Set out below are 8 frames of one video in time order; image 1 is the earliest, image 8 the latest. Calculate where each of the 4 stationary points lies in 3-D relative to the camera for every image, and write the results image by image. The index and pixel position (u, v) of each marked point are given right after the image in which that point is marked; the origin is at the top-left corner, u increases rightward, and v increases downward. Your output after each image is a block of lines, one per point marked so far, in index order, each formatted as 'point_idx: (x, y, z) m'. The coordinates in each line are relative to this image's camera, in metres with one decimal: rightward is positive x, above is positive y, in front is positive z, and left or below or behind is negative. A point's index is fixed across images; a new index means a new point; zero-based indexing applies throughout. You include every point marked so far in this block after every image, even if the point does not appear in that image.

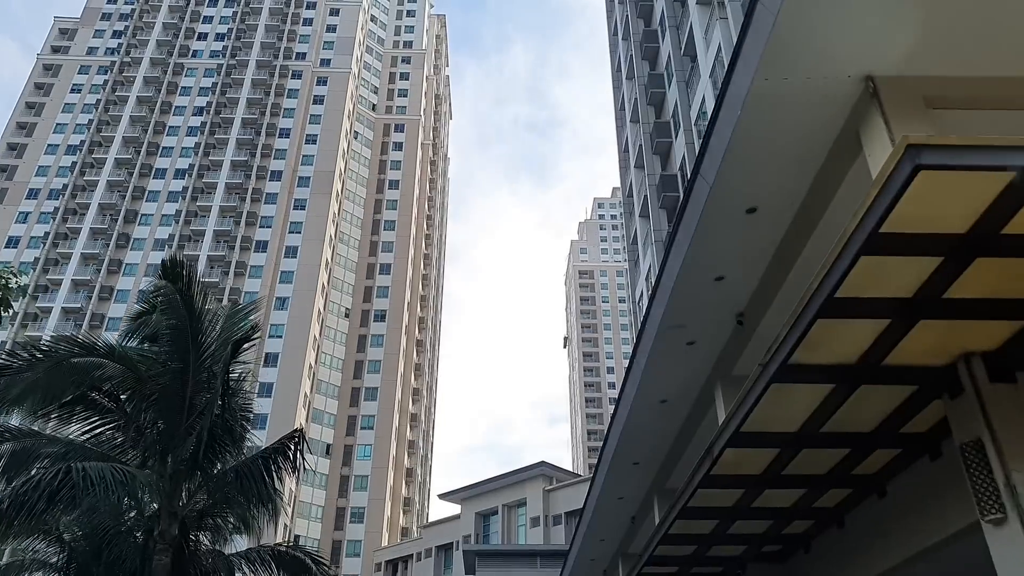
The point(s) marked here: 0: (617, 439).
0: (+2.0, -2.9, +14.4) m
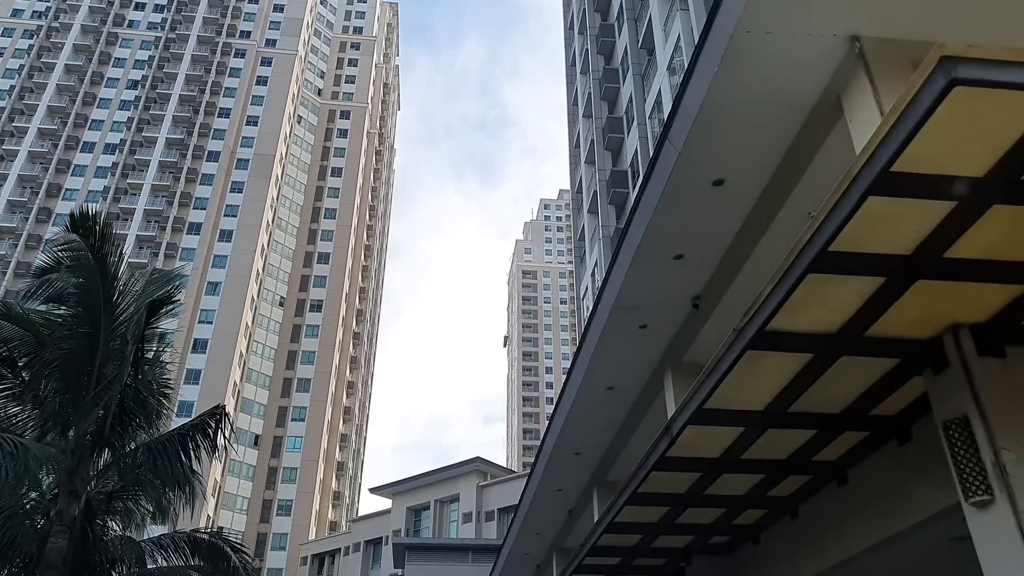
0: (+0.9, -2.6, +13.9) m
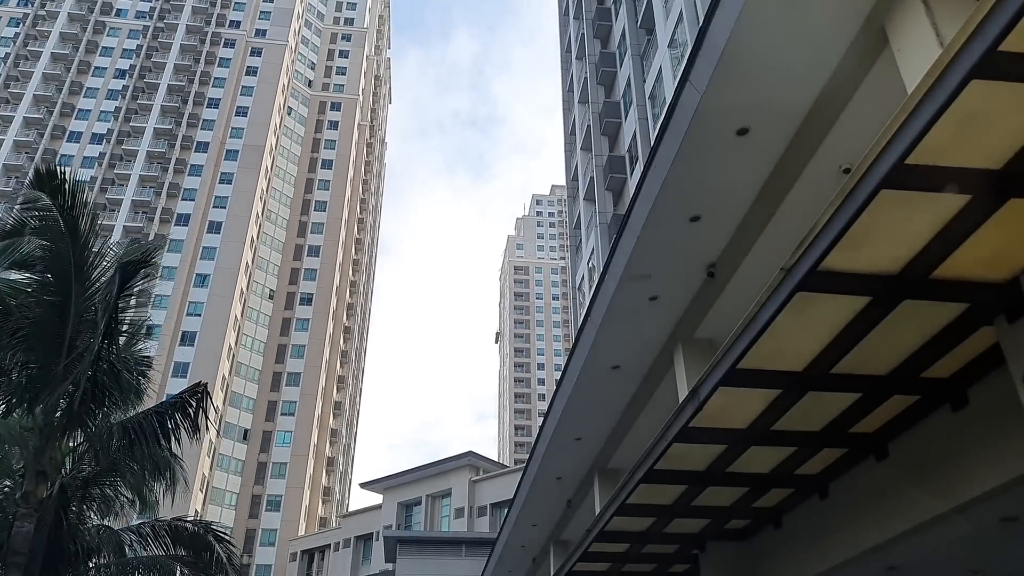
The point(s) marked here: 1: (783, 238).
0: (+0.8, -2.1, +13.2) m
1: (+3.3, +0.6, +9.2) m
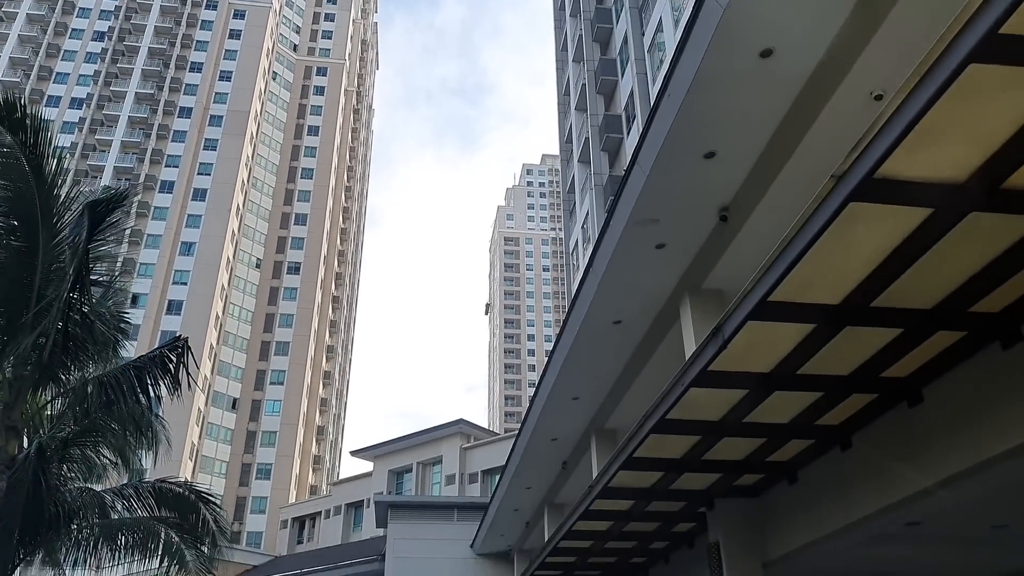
0: (+0.8, -1.3, +12.7) m
1: (+3.3, +1.3, +8.6) m
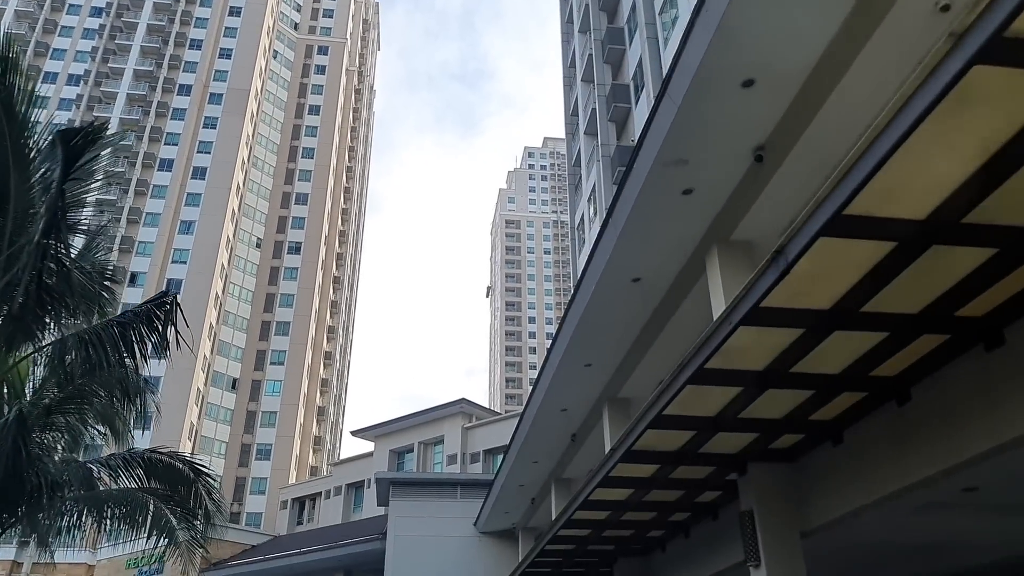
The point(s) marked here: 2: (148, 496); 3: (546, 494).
0: (+1.0, -0.7, +12.0) m
1: (+3.5, +1.8, +7.8) m
2: (-6.2, -3.6, +12.9) m
3: (+0.9, -5.5, +20.0) m
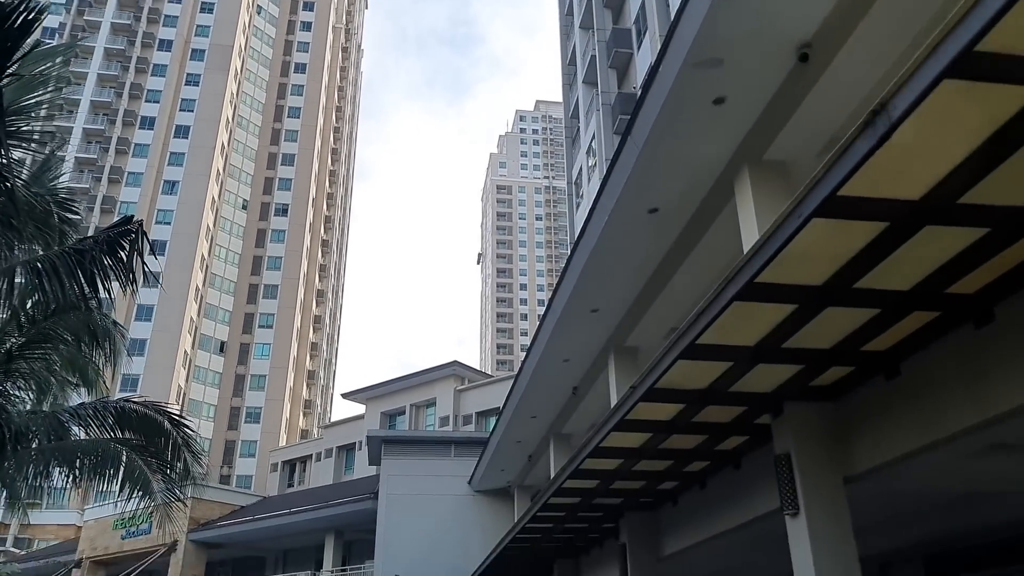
0: (+1.0, +0.3, +11.0) m
1: (+3.6, +2.6, +6.8) m
2: (-6.2, -2.5, +12.0) m
3: (+0.8, -4.2, +19.2) m
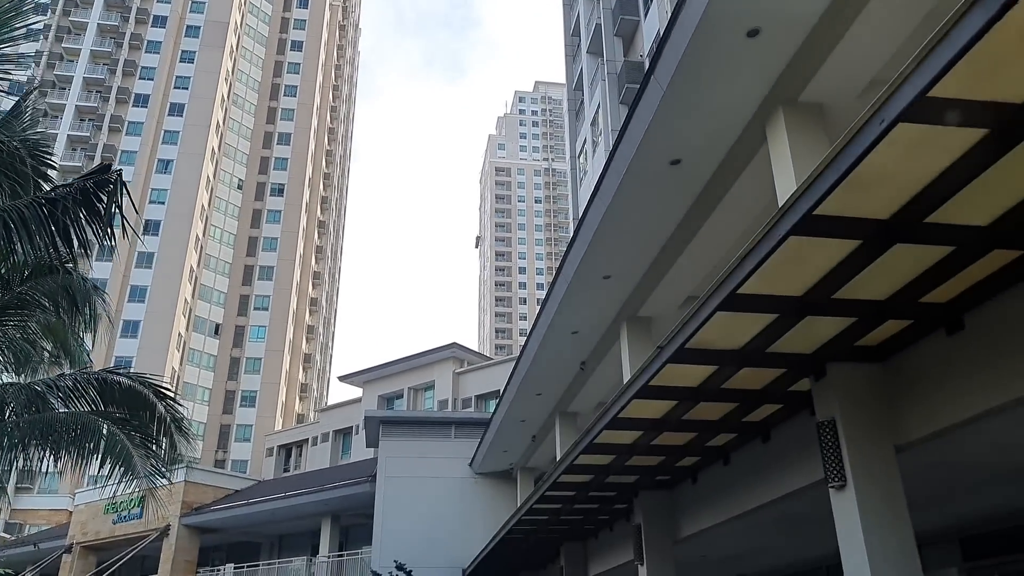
0: (+1.1, +0.8, +10.3) m
1: (+3.7, +3.0, +6.0) m
2: (-6.1, -2.0, +11.3) m
3: (+0.9, -3.5, +18.6) m
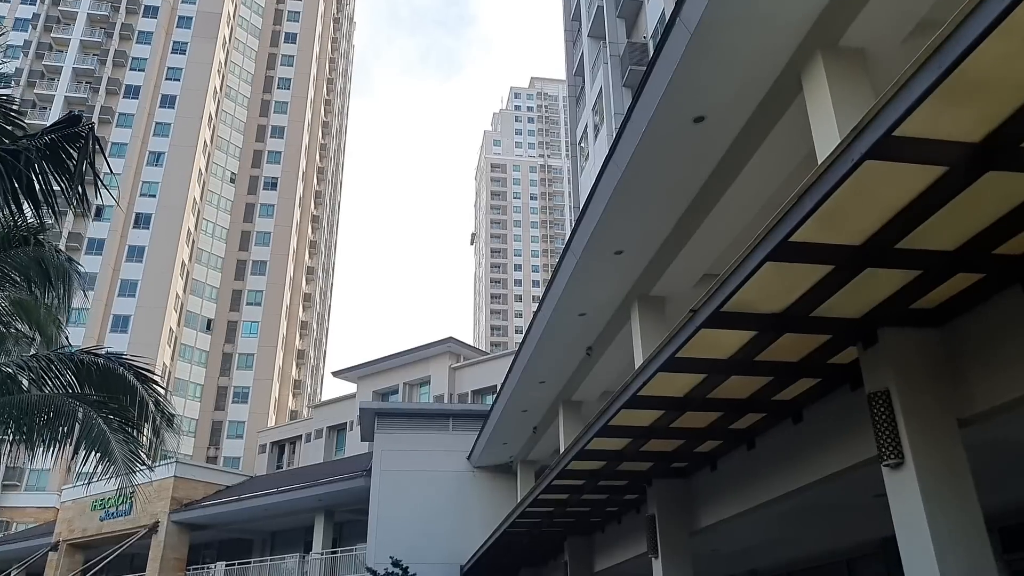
0: (+1.2, +1.2, +9.6) m
1: (+3.9, +3.4, +5.3) m
2: (-6.0, -1.6, +10.5) m
3: (+0.9, -3.2, +17.8) m
